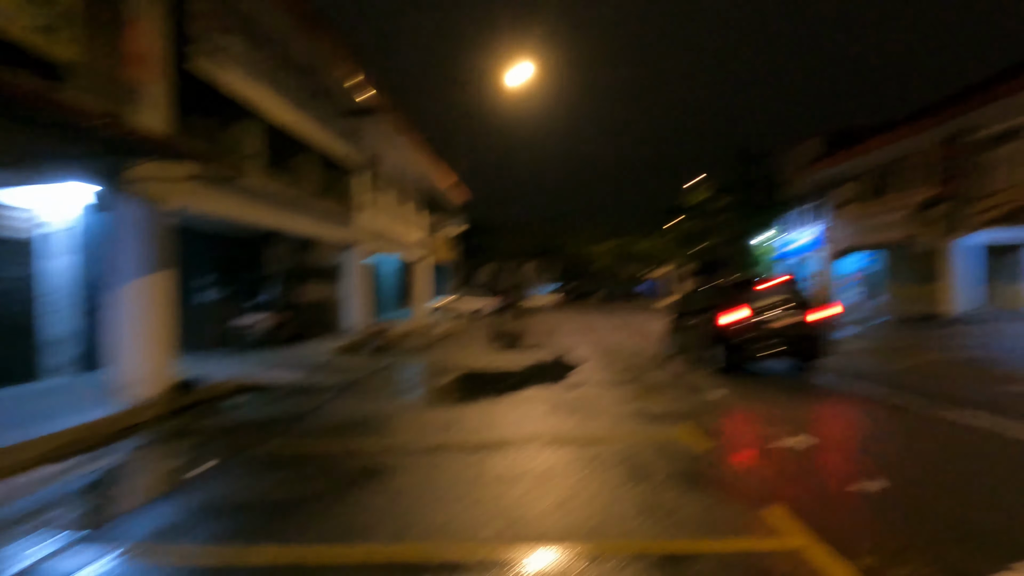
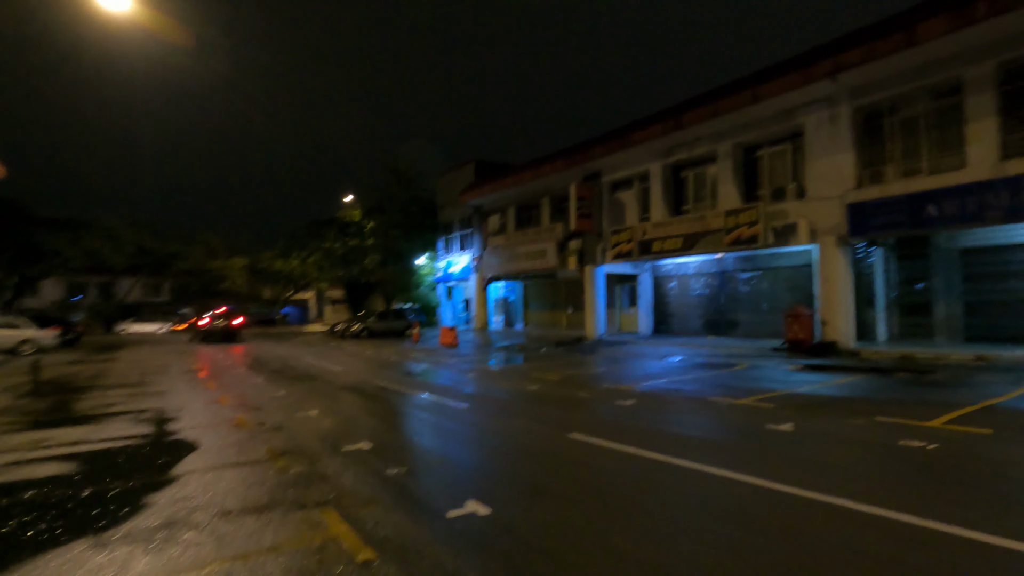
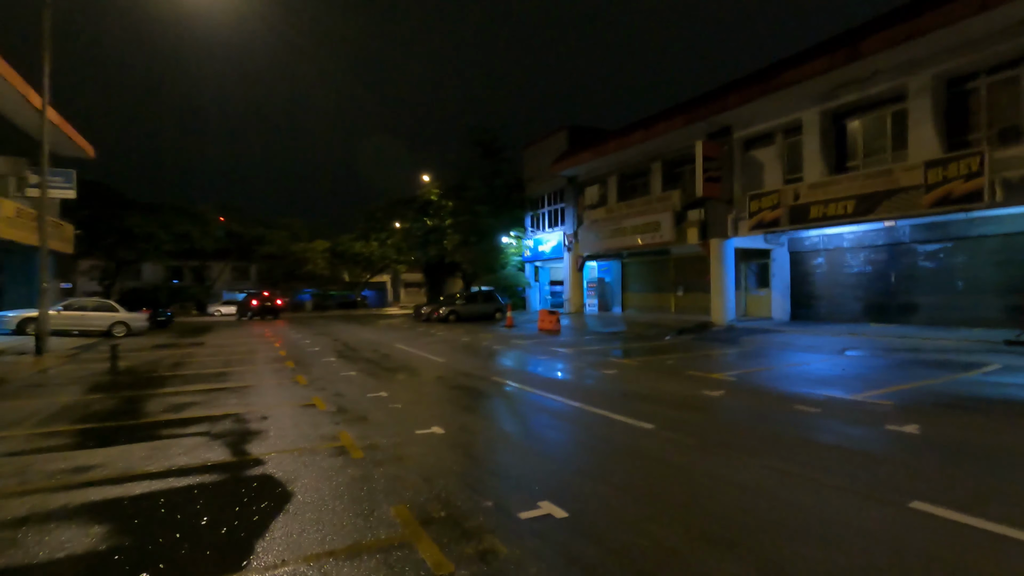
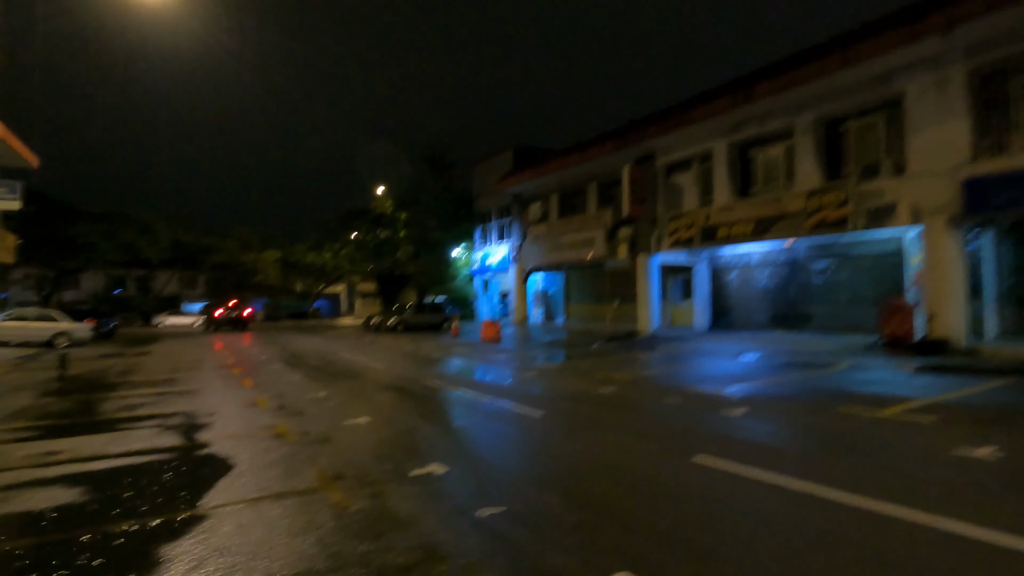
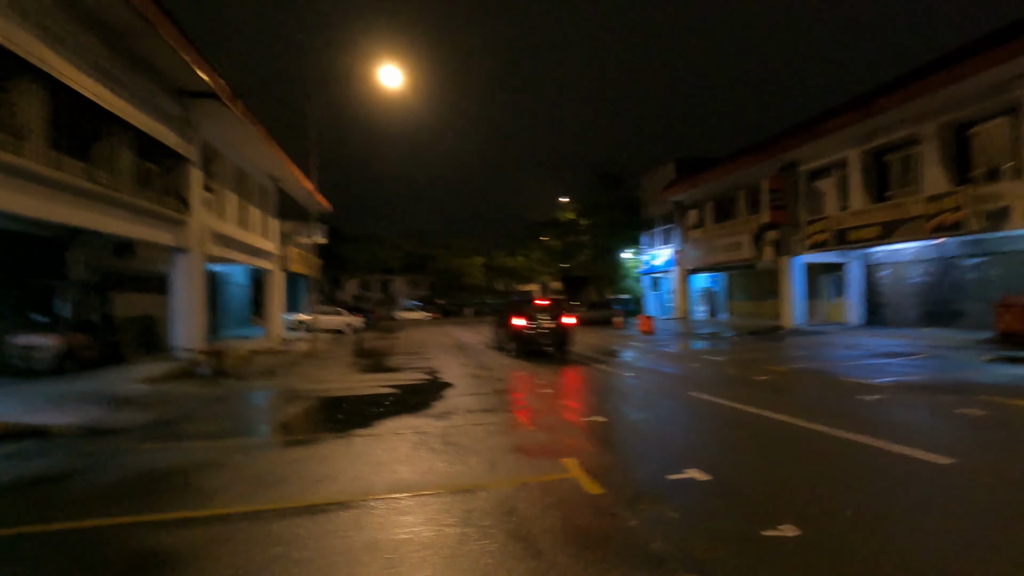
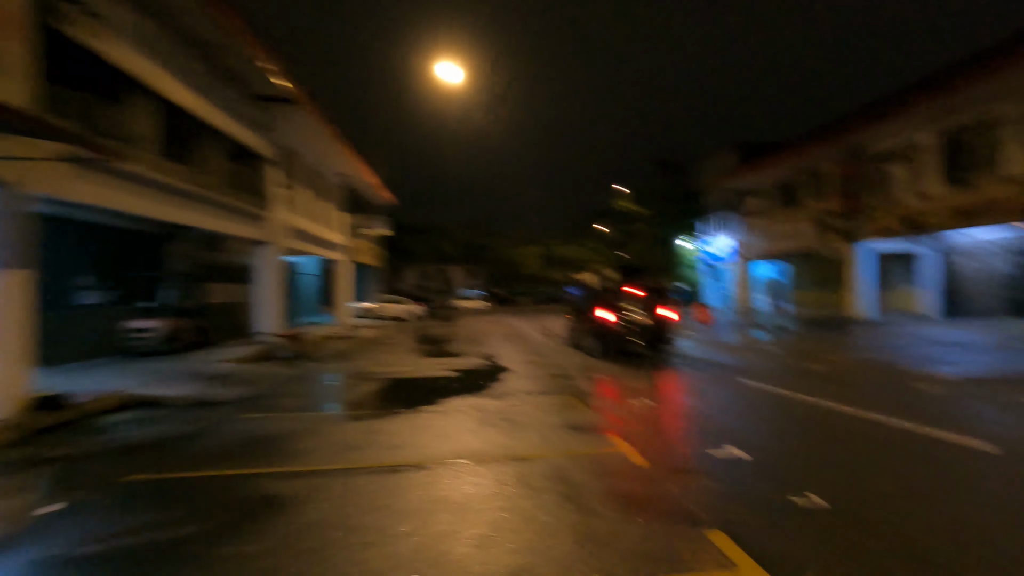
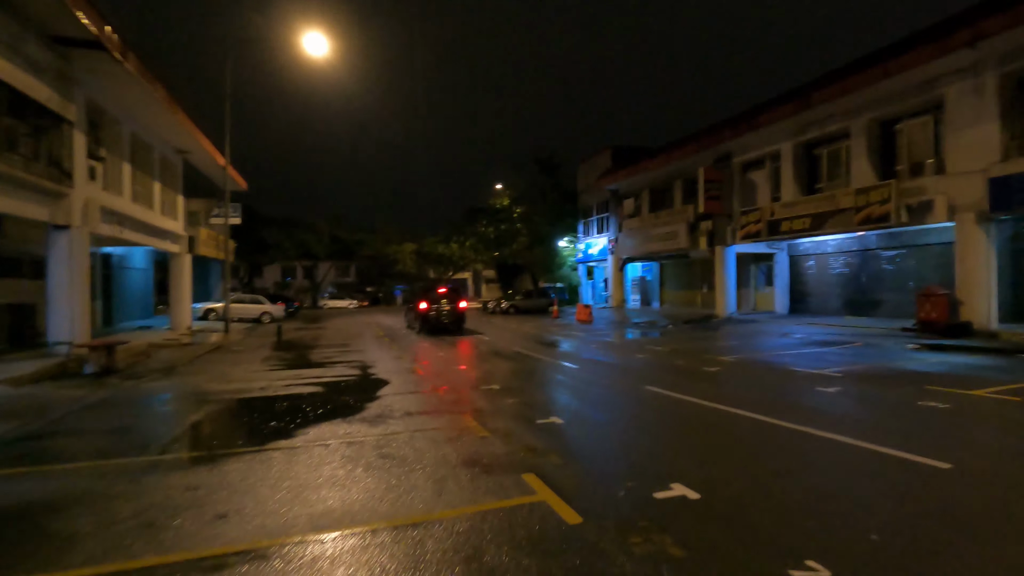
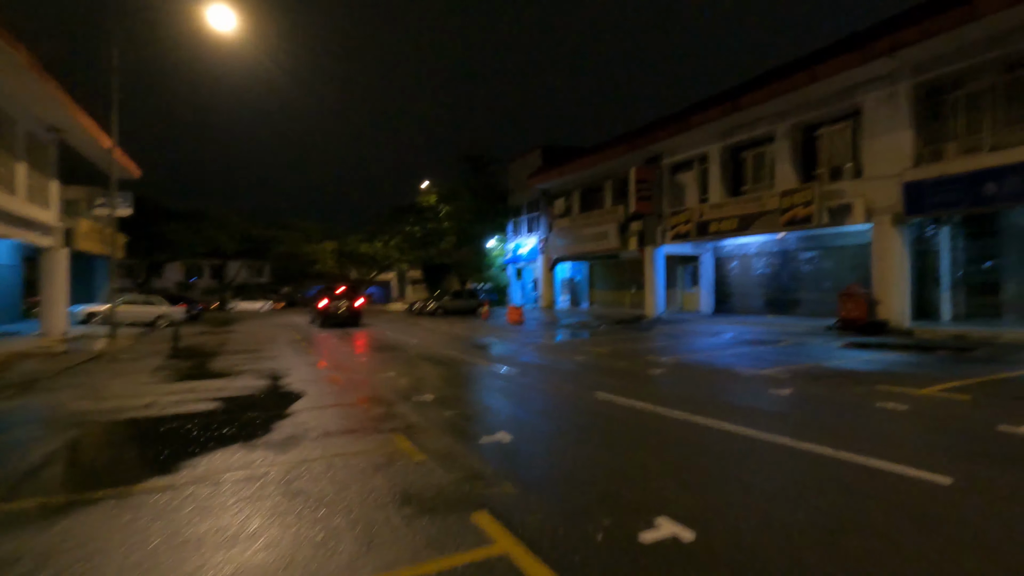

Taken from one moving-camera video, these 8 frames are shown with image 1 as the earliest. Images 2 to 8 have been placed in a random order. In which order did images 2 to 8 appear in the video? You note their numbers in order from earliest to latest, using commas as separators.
6, 5, 7, 8, 2, 4, 3
